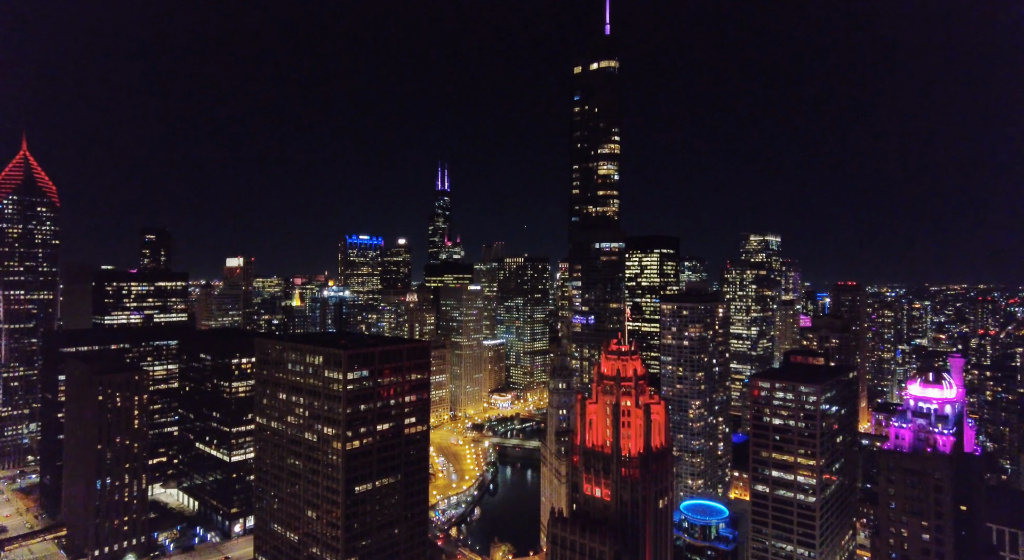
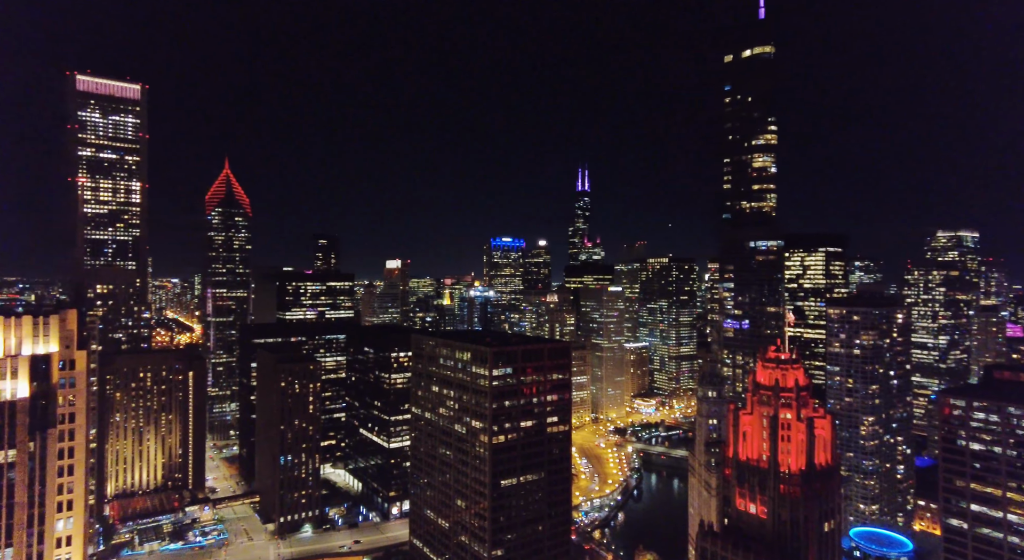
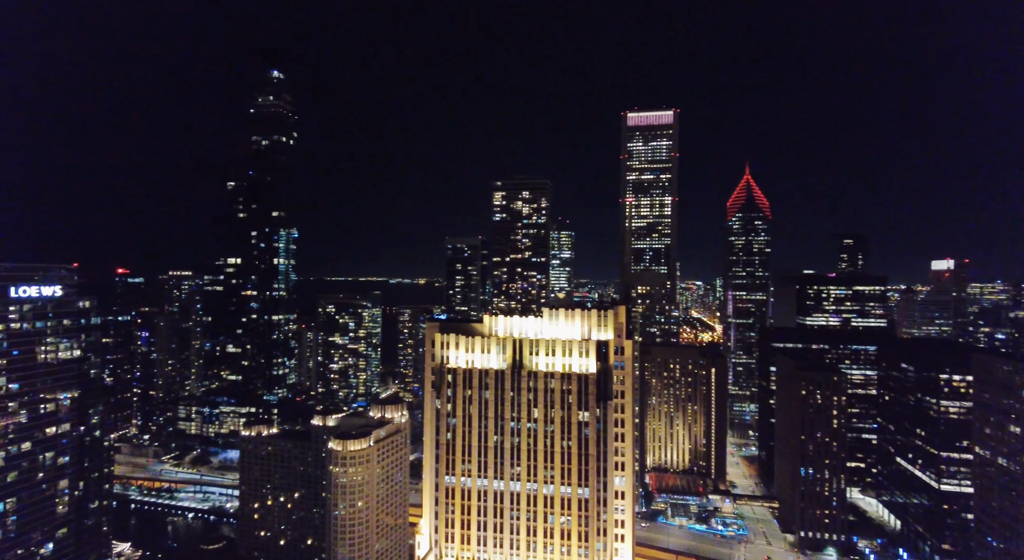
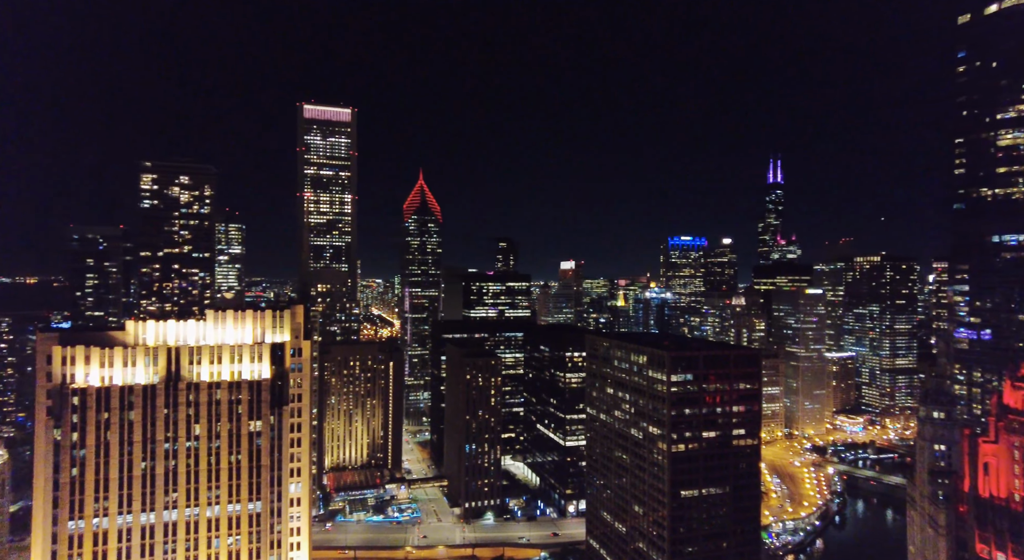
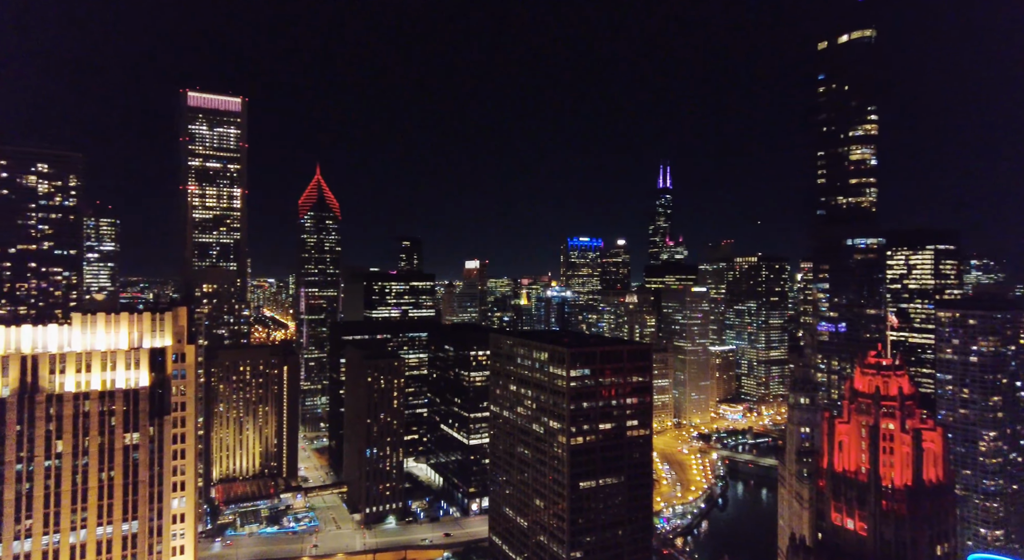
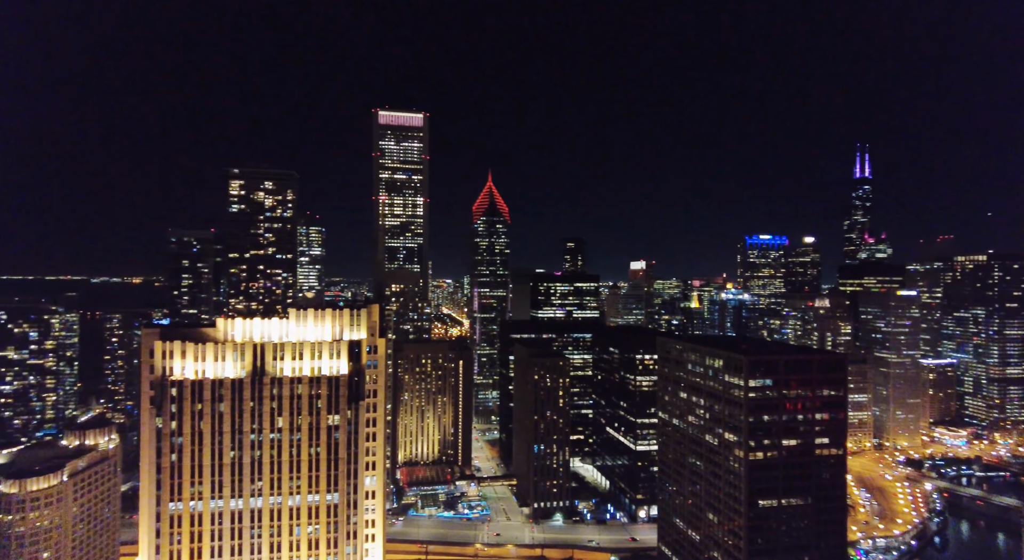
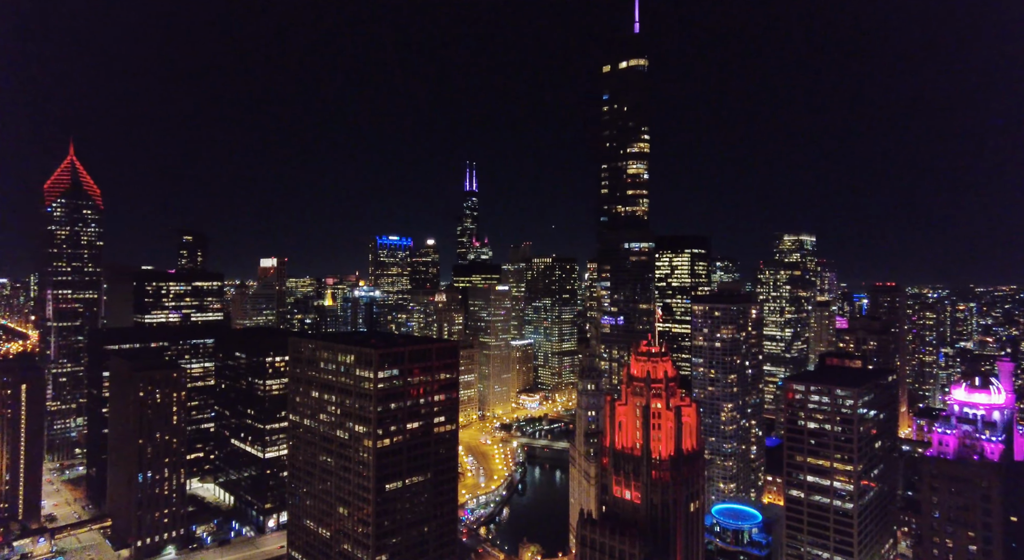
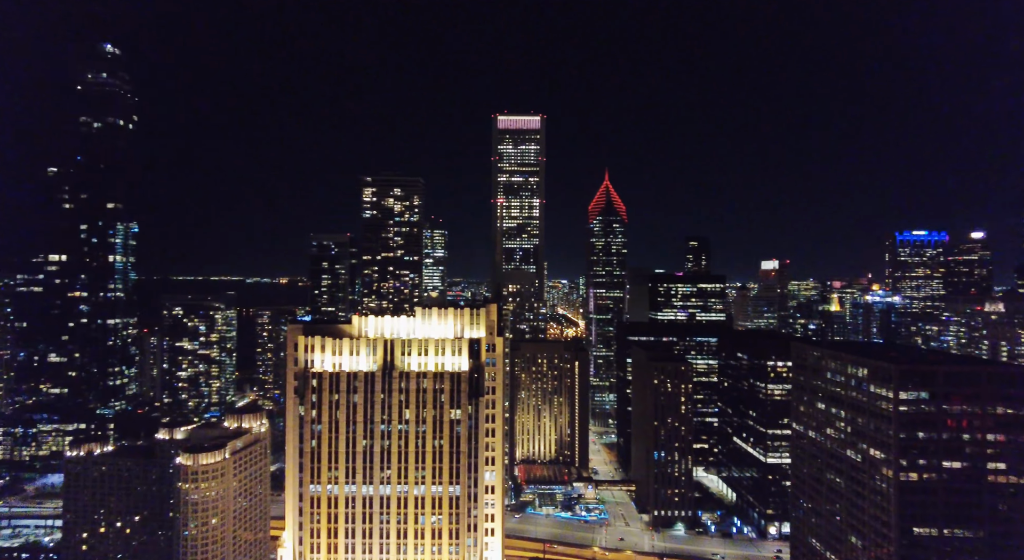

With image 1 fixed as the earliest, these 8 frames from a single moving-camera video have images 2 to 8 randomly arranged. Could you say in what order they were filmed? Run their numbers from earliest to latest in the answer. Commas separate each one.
7, 2, 5, 4, 6, 8, 3
